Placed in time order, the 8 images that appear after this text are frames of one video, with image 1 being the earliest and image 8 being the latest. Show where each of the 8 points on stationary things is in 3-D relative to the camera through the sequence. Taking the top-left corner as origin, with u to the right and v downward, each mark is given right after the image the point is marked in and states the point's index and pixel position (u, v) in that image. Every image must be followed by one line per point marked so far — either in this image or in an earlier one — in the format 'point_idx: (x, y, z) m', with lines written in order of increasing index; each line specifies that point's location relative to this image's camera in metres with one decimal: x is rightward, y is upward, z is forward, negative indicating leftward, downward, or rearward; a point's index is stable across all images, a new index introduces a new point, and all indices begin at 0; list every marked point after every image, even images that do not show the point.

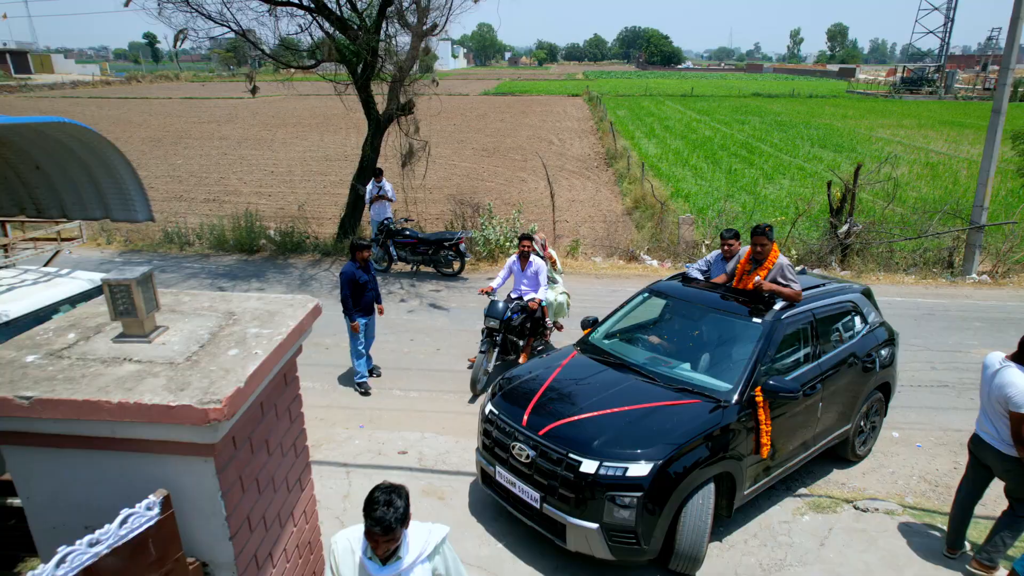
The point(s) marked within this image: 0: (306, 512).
0: (-0.7, -0.8, +2.4) m
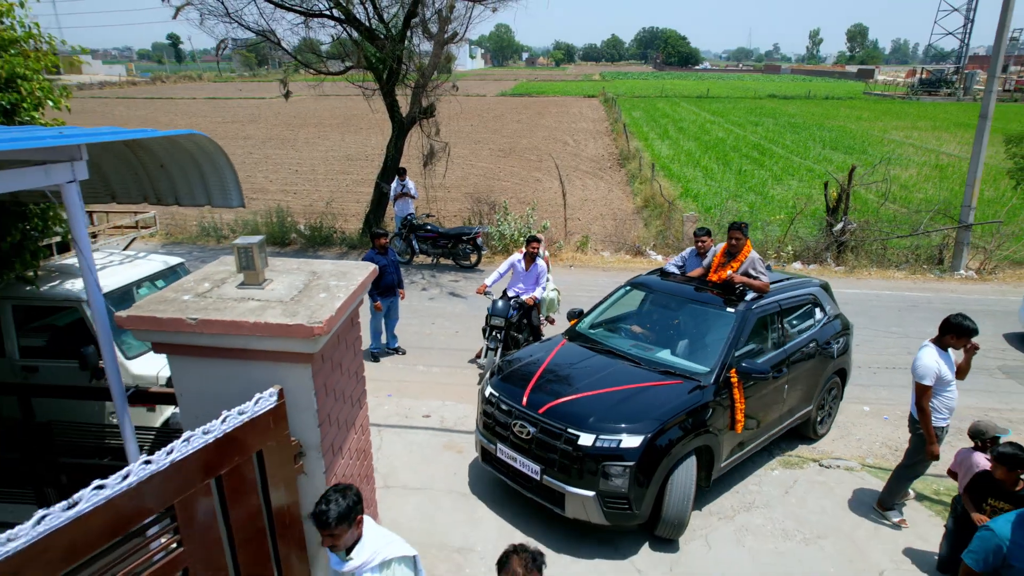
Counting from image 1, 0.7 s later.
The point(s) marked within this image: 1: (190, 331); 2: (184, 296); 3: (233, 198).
0: (-0.7, -0.6, +3.1) m
1: (-1.2, -0.1, +2.4) m
2: (-1.3, 0.0, +2.6) m
3: (-1.6, +0.6, +4.0) m
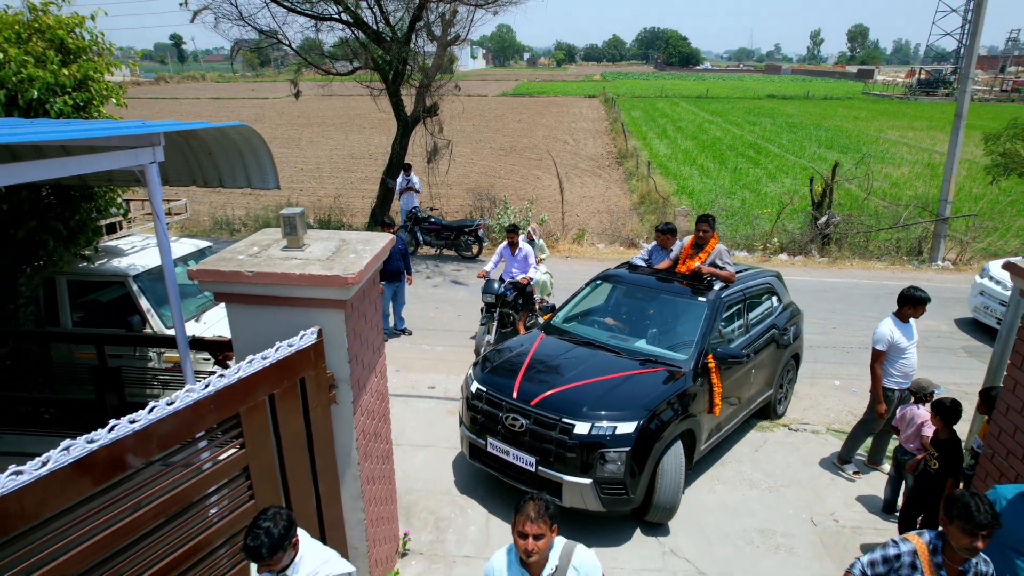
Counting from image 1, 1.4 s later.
0: (-0.7, -0.5, +3.7) m
1: (-1.2, 0.0, +3.0) m
2: (-1.3, +0.2, +3.2) m
3: (-1.6, +0.8, +4.6) m
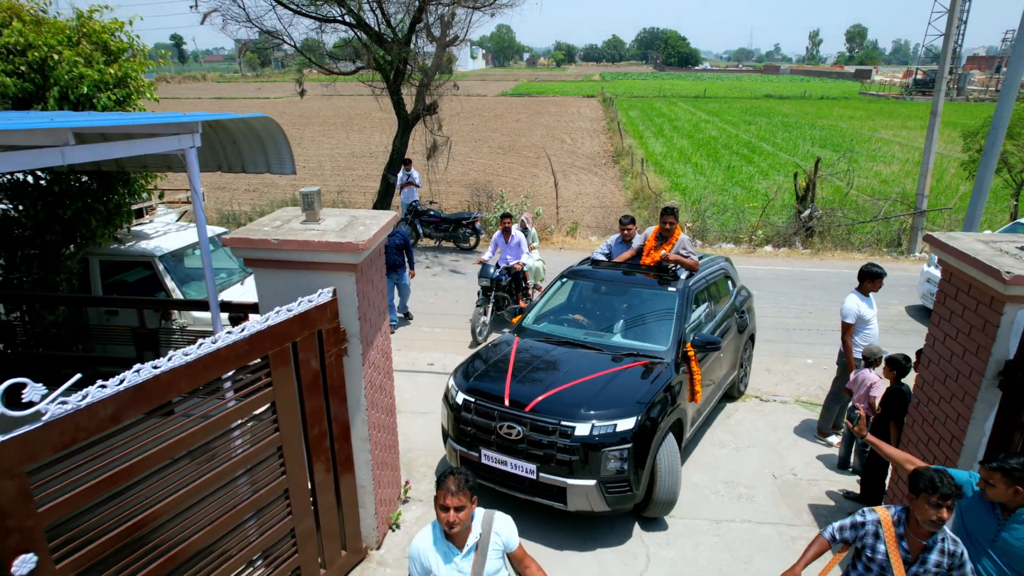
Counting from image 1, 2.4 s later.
0: (-0.8, -0.3, +4.2) m
1: (-1.3, +0.2, +3.5) m
2: (-1.3, +0.3, +3.7) m
3: (-1.7, +1.0, +5.1) m
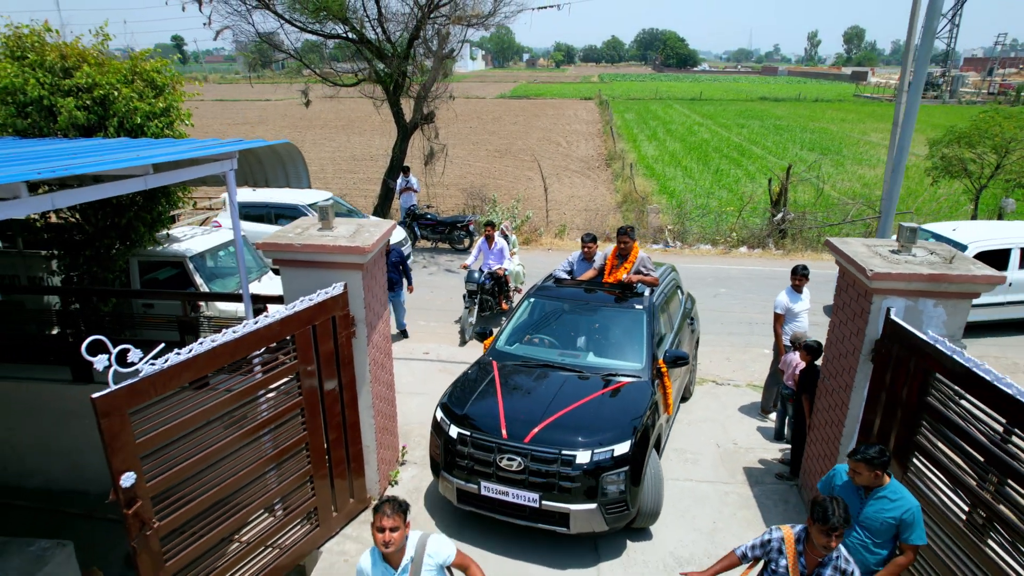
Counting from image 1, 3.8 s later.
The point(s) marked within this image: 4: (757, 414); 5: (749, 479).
0: (-1.0, -0.2, +5.1) m
1: (-1.4, +0.2, +4.4) m
2: (-1.5, +0.4, +4.6) m
3: (-1.9, +1.0, +6.0) m
4: (+2.4, -1.2, +6.6) m
5: (+1.9, -1.5, +5.5) m
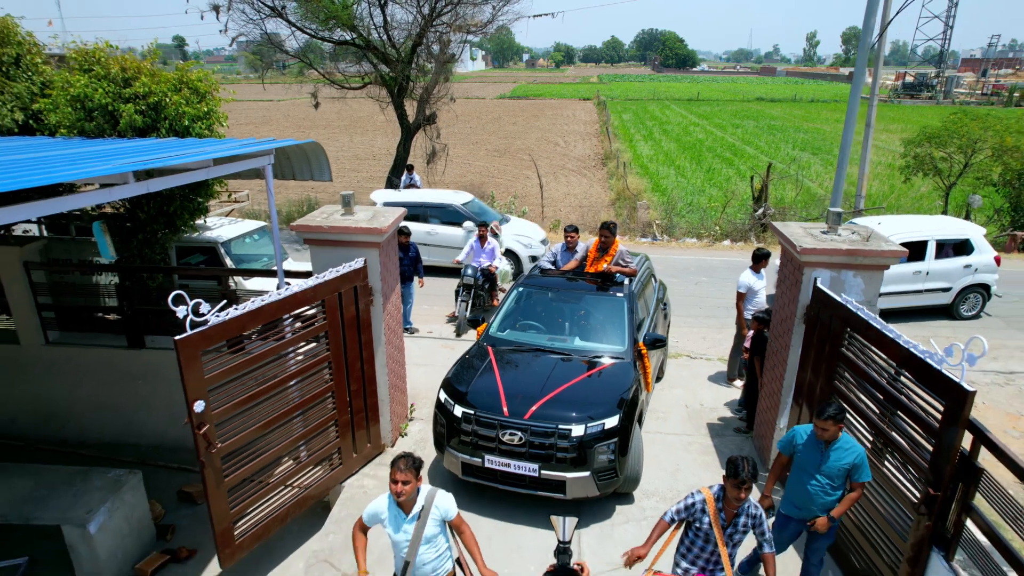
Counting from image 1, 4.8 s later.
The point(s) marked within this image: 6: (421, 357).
0: (-1.0, -0.1, +5.9) m
1: (-1.5, +0.4, +5.2) m
2: (-1.6, +0.6, +5.4) m
3: (-1.9, +1.2, +6.8) m
4: (+2.3, -1.0, +7.4) m
5: (+1.9, -1.3, +6.3) m
6: (-1.1, -0.8, +8.0) m
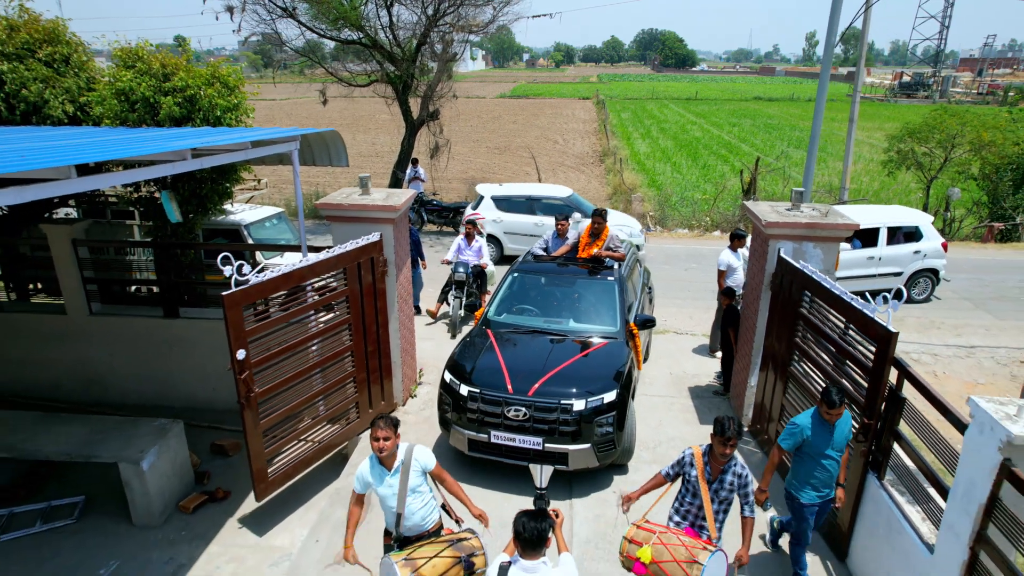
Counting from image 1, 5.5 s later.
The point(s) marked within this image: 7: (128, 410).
0: (-1.0, +0.2, +6.6) m
1: (-1.5, +0.7, +5.9) m
2: (-1.6, +0.8, +6.1) m
3: (-1.9, +1.4, +7.5) m
4: (+2.3, -0.8, +8.0) m
5: (+1.9, -1.1, +6.9) m
6: (-1.1, -0.6, +8.7) m
7: (-4.0, -1.3, +6.9) m
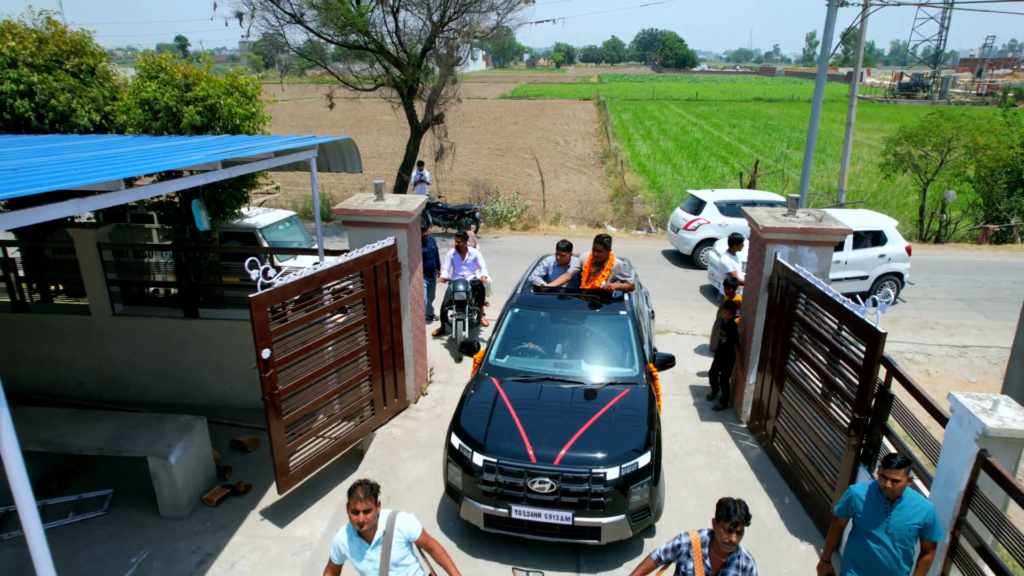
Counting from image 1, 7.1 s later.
0: (-0.9, +0.2, +6.8) m
1: (-1.4, +0.7, +6.1) m
2: (-1.5, +0.8, +6.3) m
3: (-1.9, +1.4, +7.7) m
4: (+2.4, -0.8, +8.3) m
5: (+1.9, -1.1, +7.2) m
6: (-1.0, -0.6, +8.9) m
7: (-3.9, -1.3, +7.2) m
